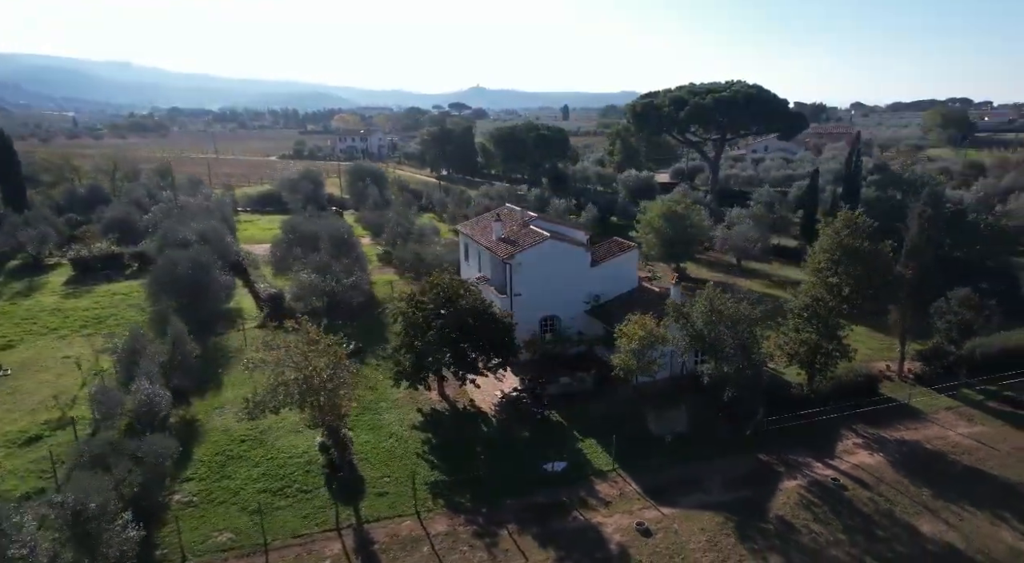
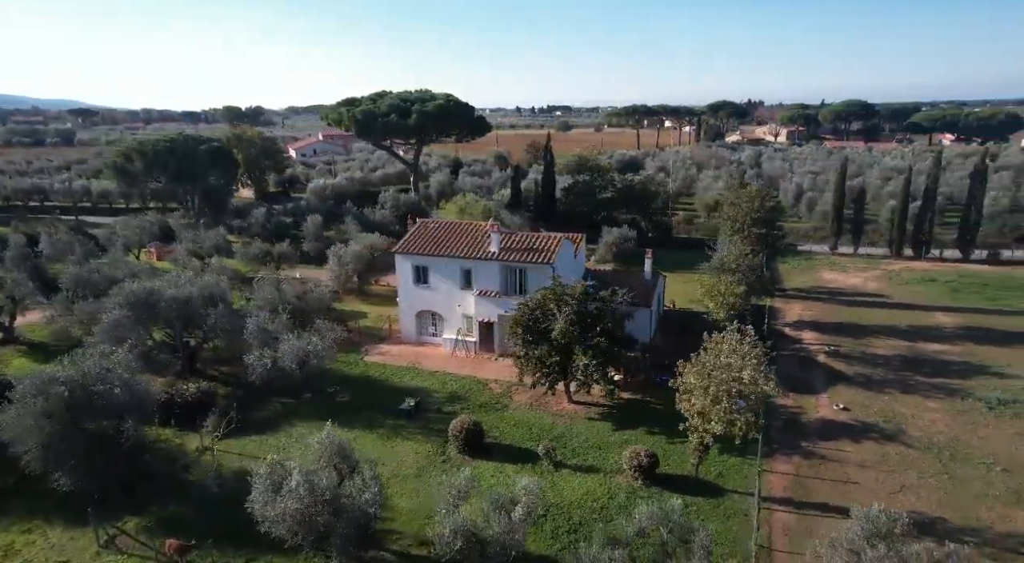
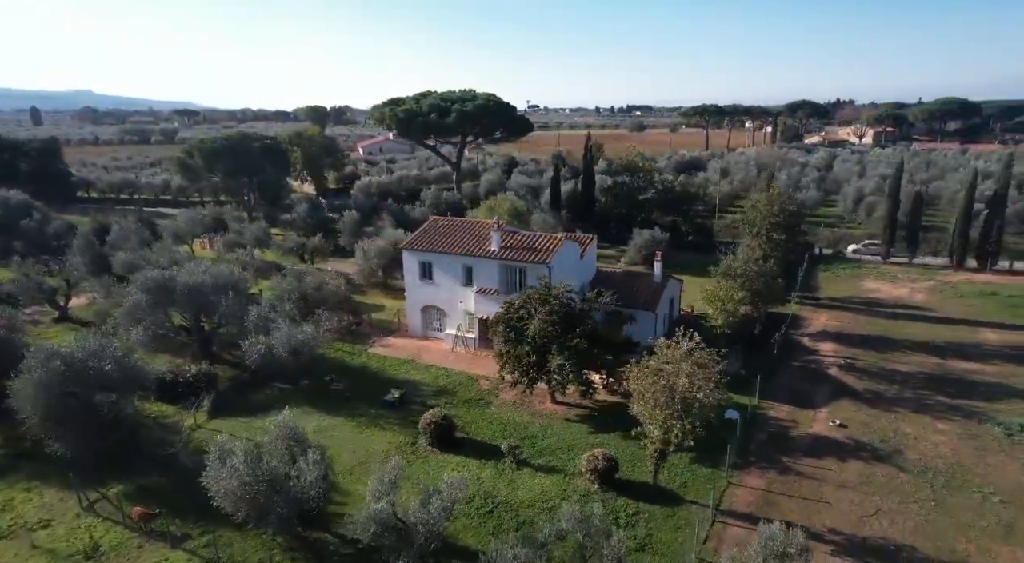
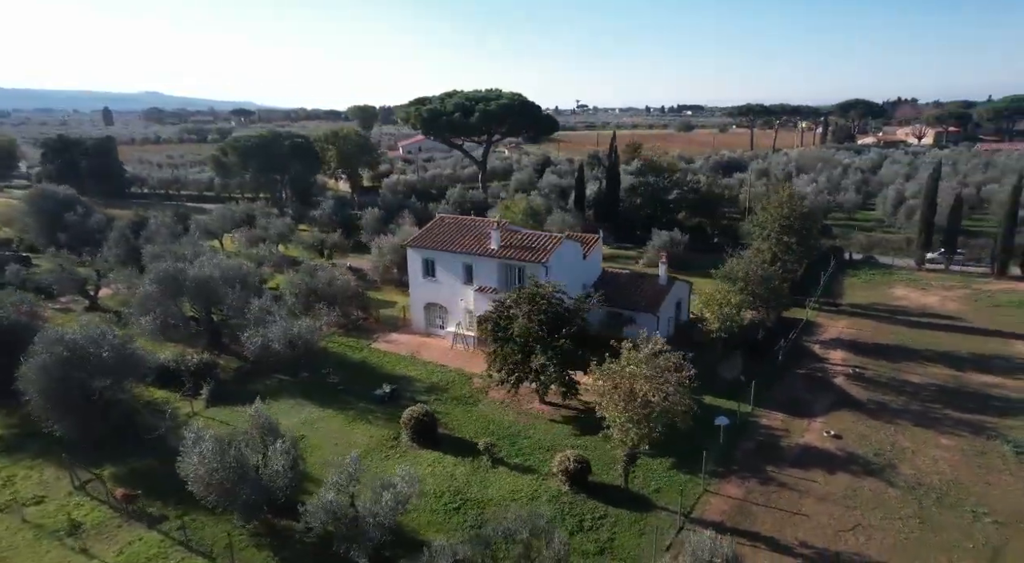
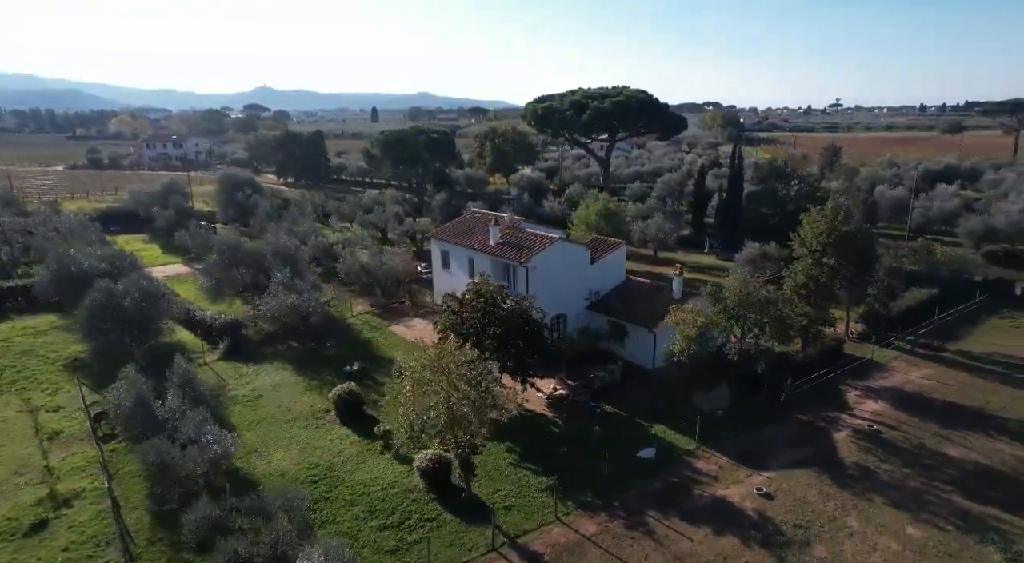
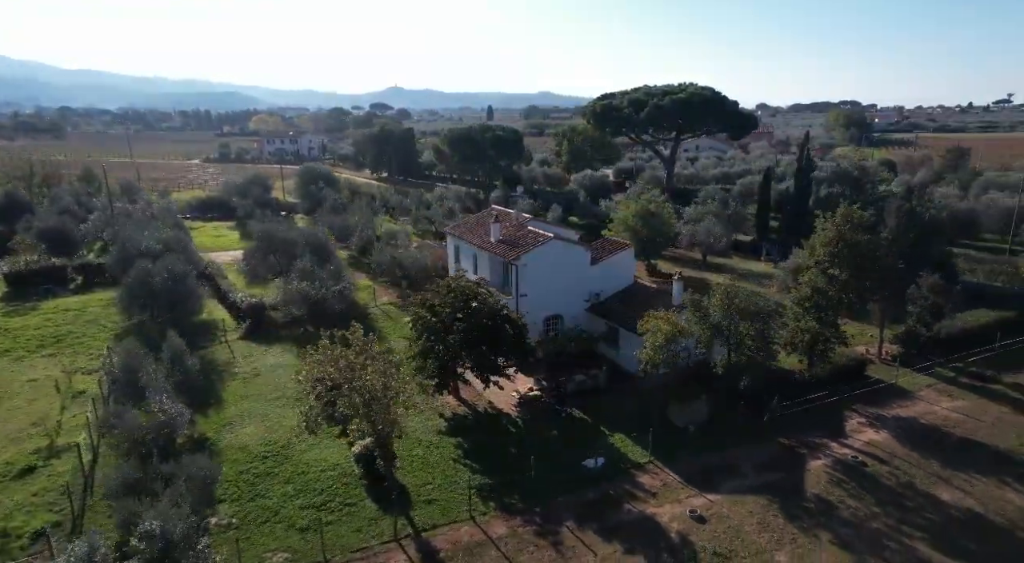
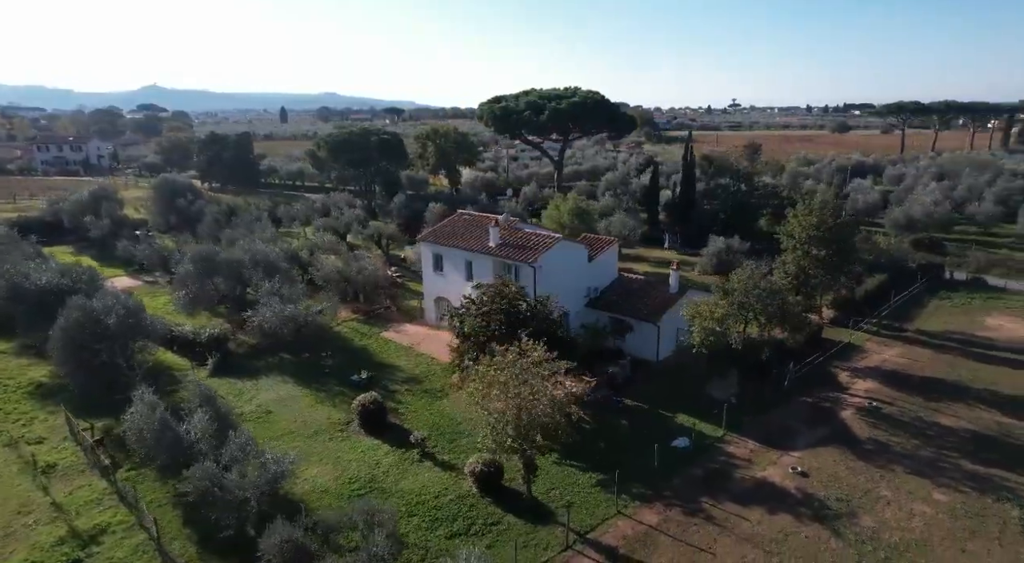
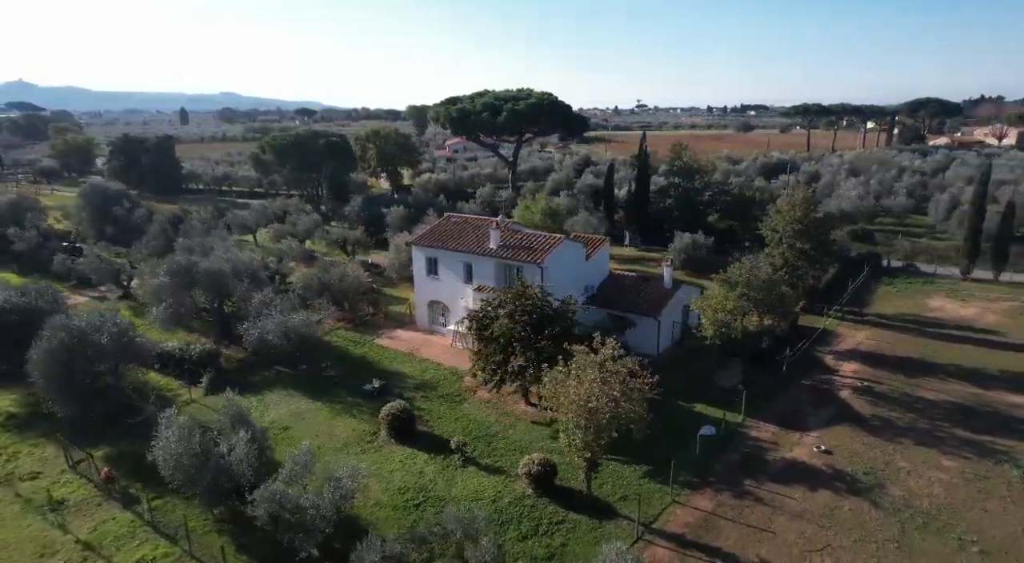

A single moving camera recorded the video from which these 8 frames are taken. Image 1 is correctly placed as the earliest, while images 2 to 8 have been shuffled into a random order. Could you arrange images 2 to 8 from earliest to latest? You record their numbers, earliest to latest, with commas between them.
6, 5, 7, 8, 4, 3, 2
